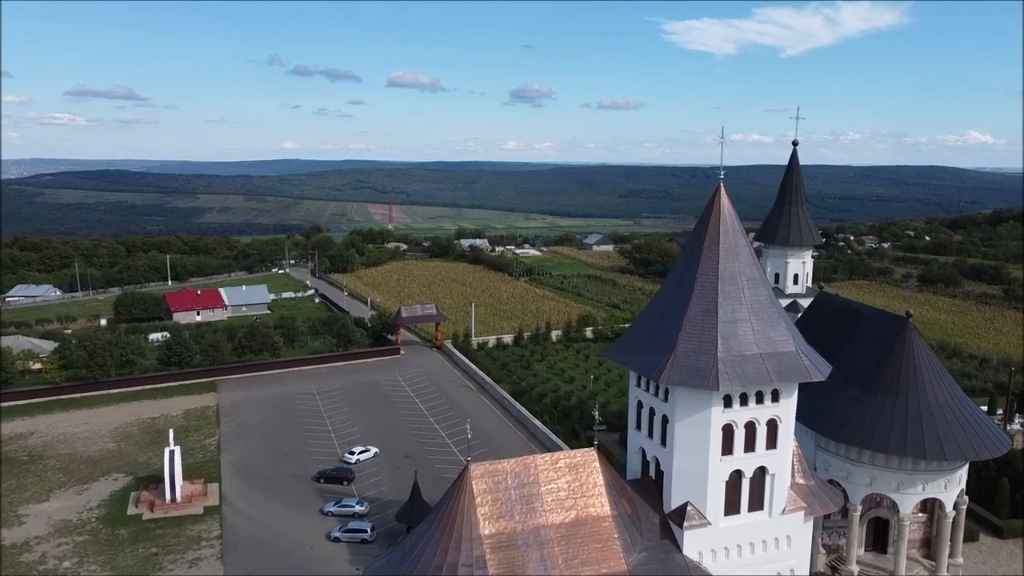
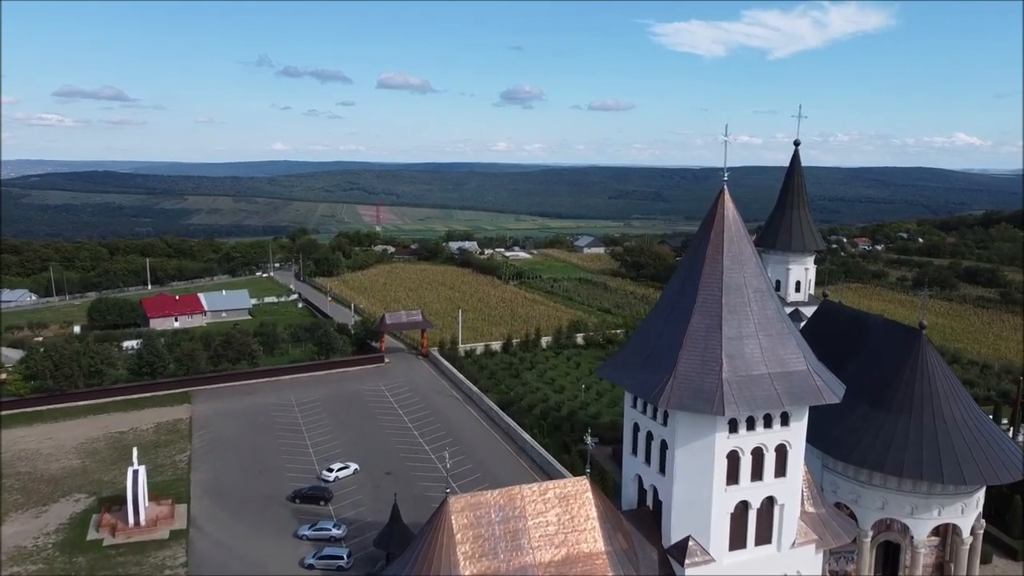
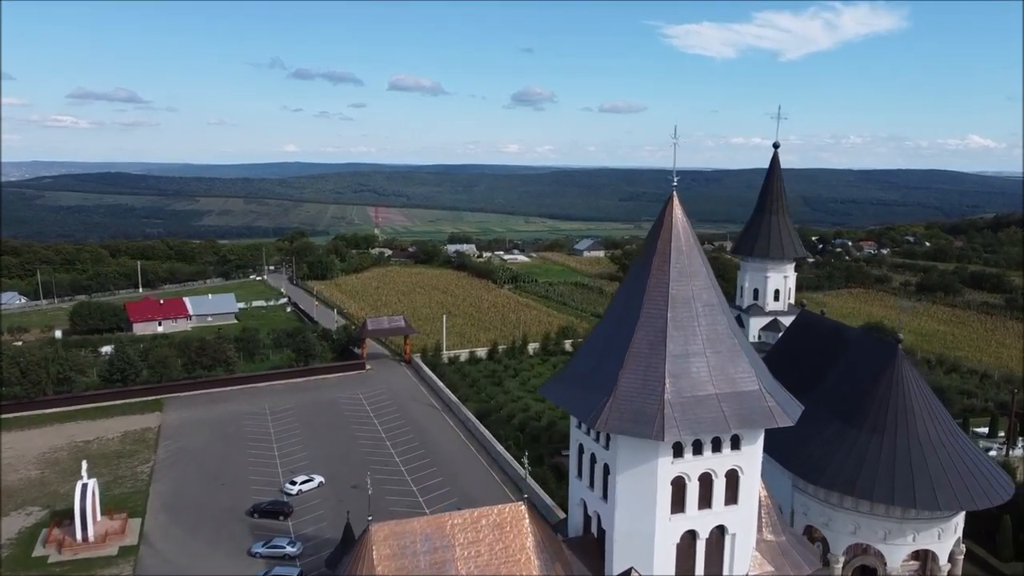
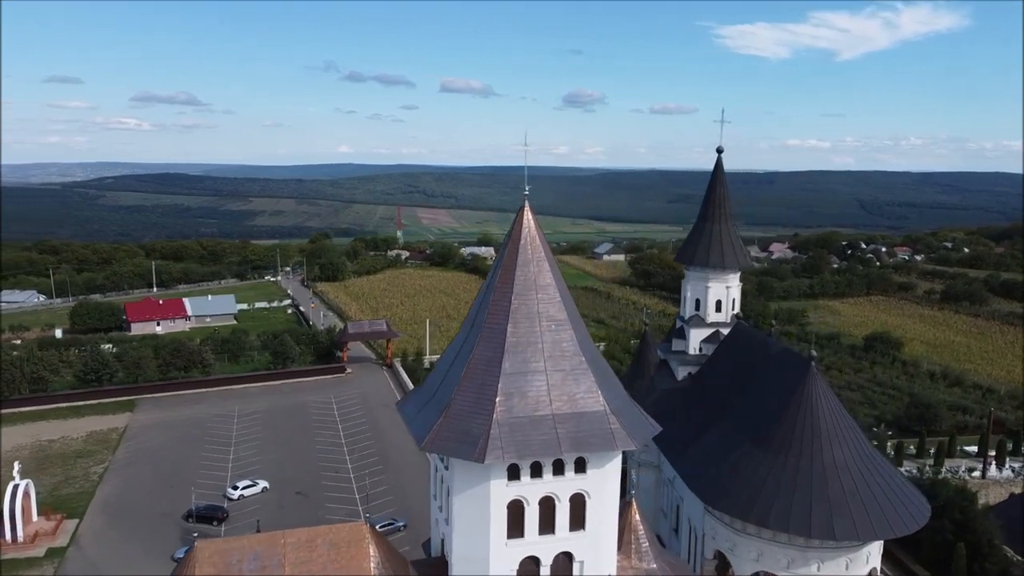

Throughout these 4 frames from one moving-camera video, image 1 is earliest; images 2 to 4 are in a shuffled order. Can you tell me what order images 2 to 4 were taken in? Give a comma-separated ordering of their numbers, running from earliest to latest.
2, 3, 4
